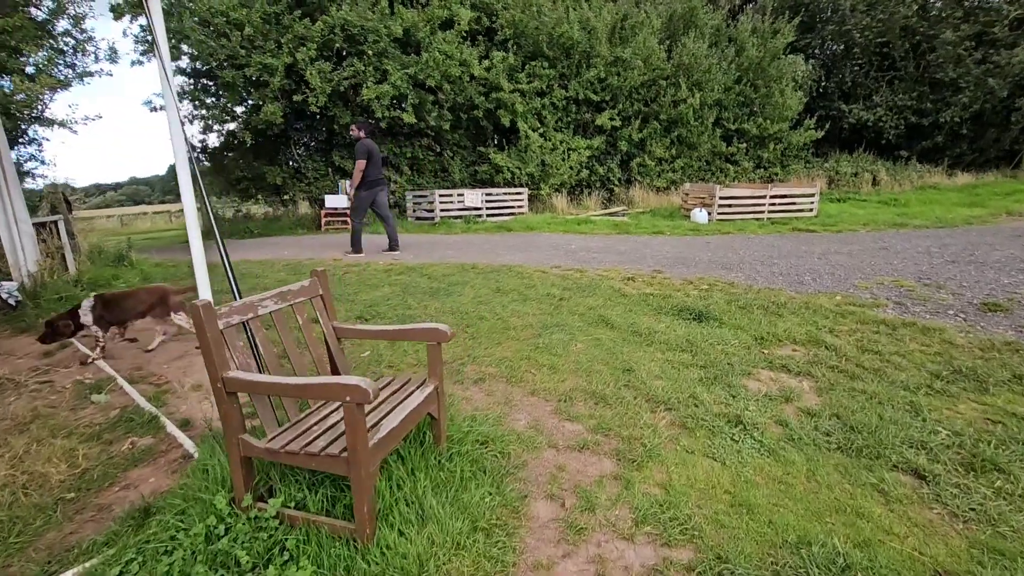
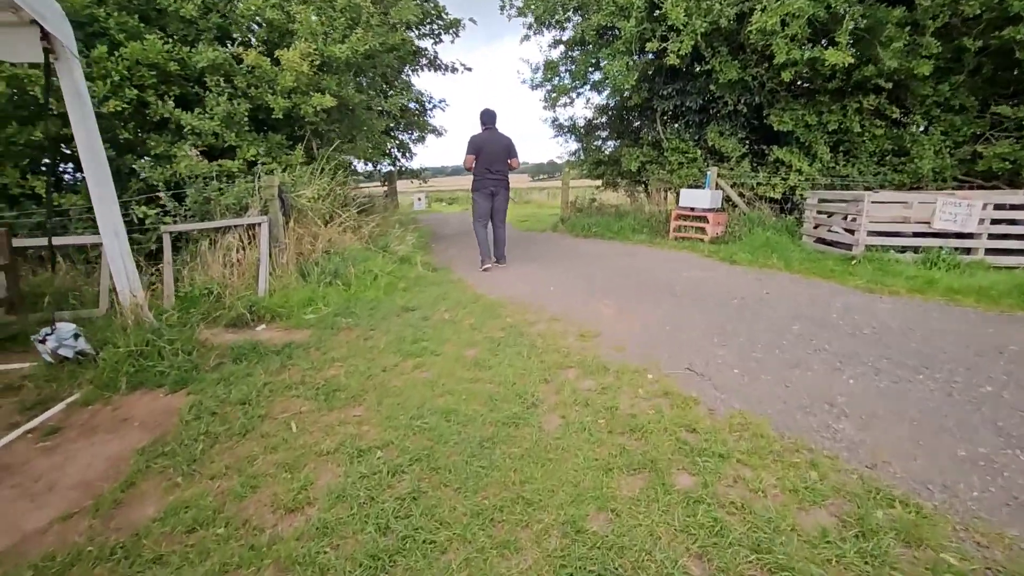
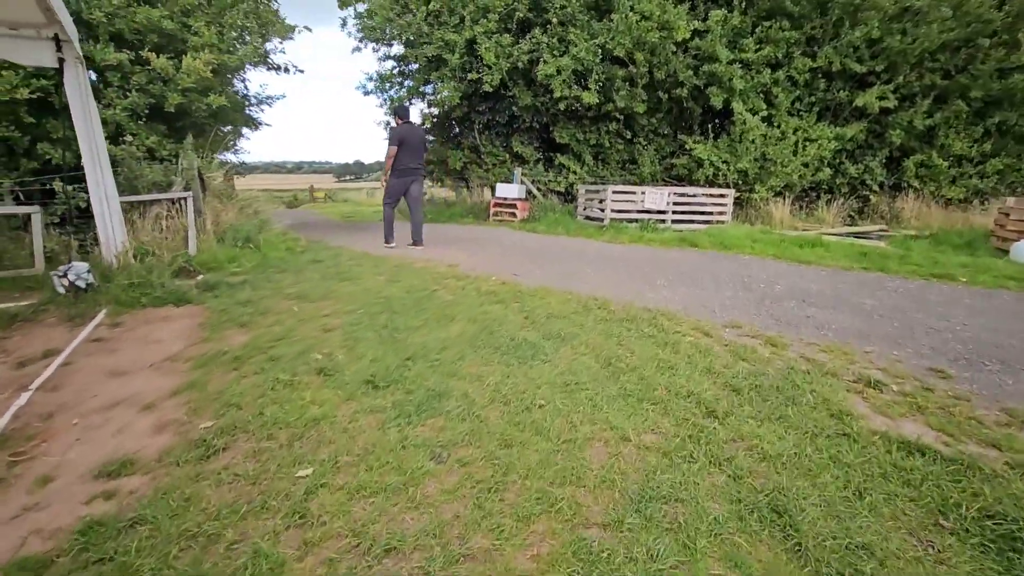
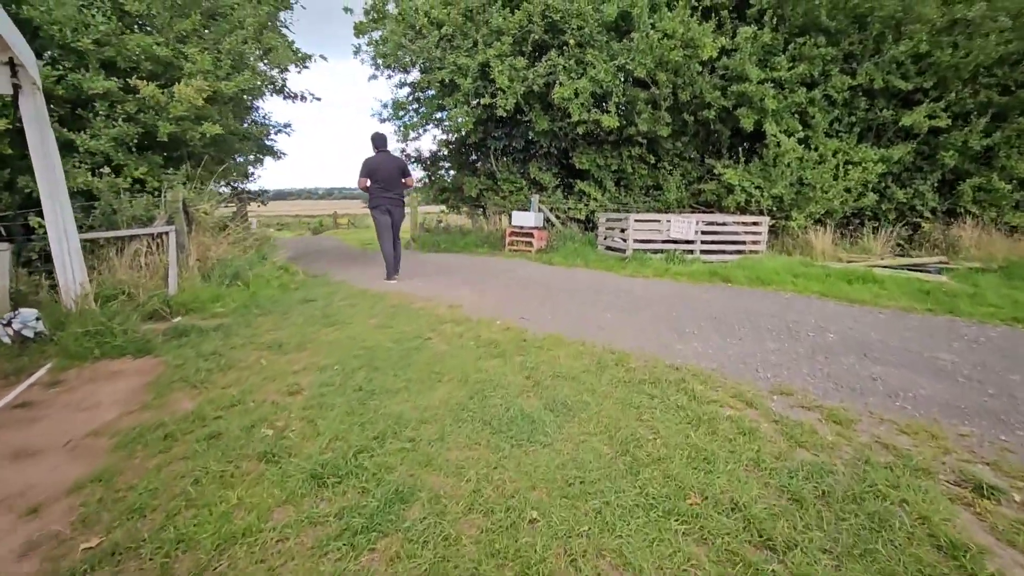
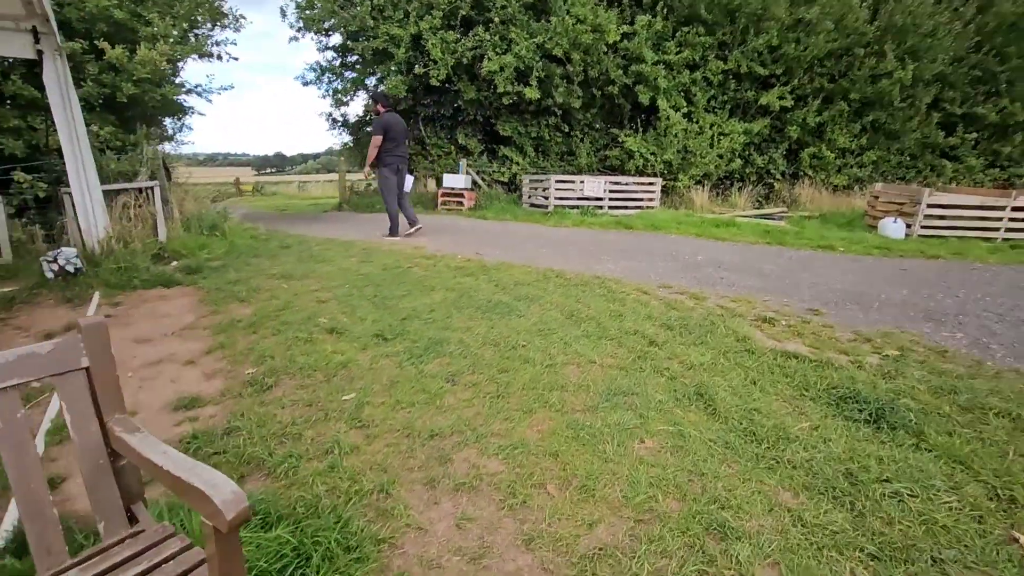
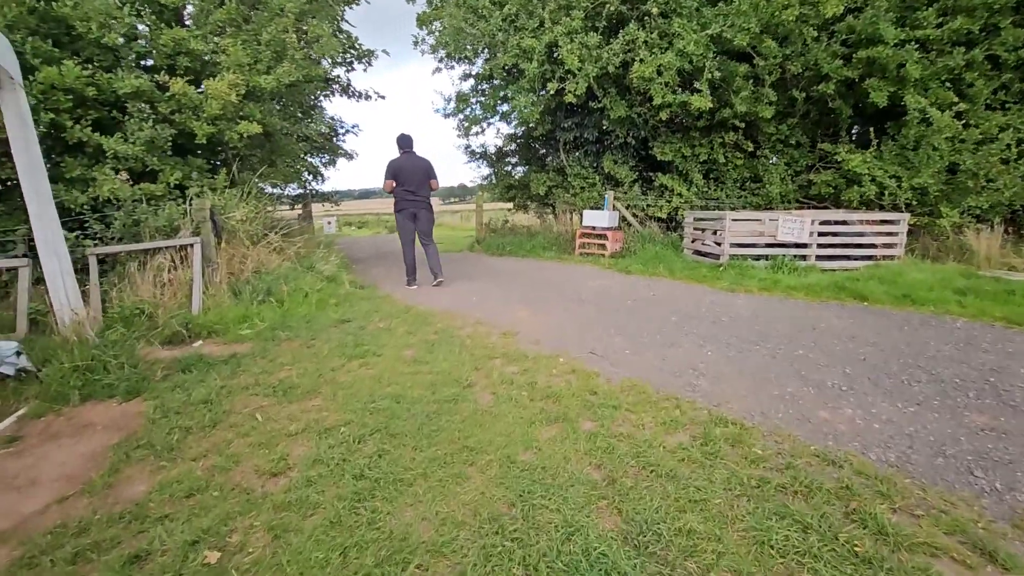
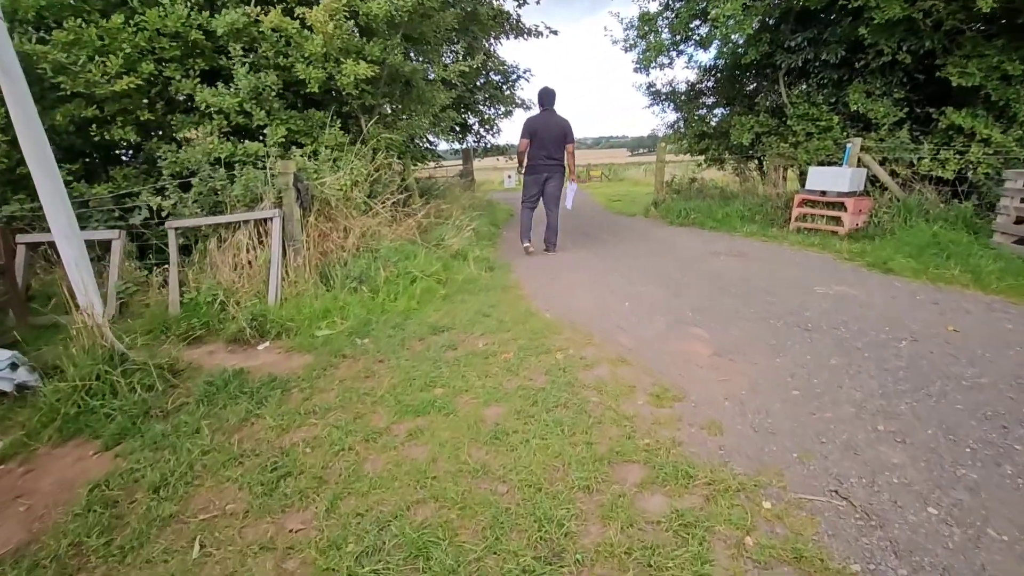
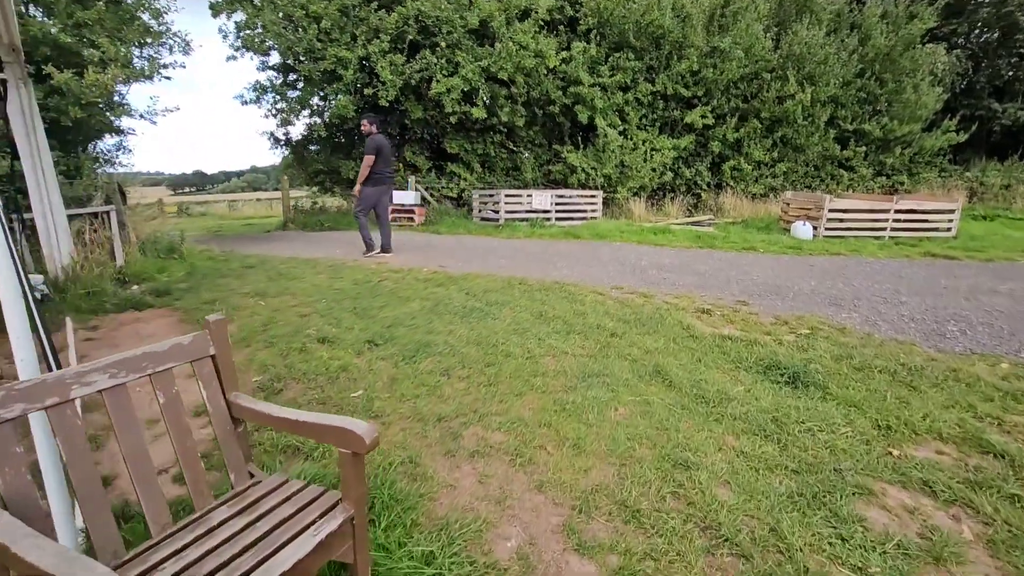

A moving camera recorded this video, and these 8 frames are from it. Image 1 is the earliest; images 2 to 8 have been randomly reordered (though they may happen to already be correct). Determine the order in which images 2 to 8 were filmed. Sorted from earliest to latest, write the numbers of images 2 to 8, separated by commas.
8, 5, 3, 4, 6, 2, 7
